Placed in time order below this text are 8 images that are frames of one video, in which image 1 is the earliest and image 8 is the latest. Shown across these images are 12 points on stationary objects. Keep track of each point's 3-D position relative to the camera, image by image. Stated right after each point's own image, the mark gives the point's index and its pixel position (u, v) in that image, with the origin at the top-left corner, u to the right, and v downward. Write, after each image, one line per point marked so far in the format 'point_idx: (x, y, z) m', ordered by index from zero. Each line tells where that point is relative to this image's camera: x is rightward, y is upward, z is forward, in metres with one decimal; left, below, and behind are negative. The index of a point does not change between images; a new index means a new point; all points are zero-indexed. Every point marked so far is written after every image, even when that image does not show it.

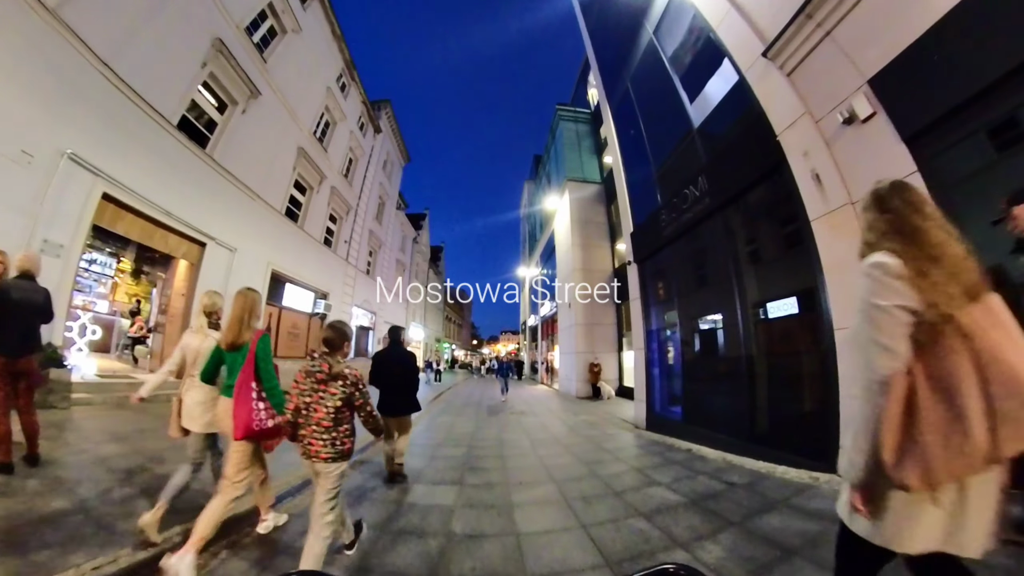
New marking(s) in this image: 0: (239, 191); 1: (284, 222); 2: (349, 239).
0: (-7.4, +2.7, +9.5) m
1: (-7.2, +2.2, +11.0) m
2: (-7.0, +2.1, +14.5) m
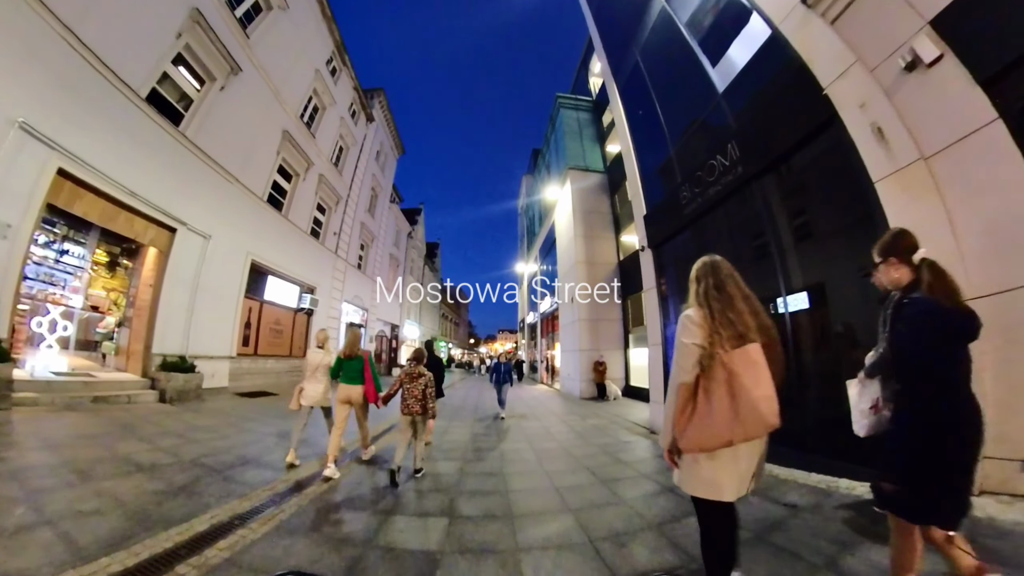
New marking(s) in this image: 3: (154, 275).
0: (-7.4, +3.0, +8.7) m
1: (-7.2, +2.4, +10.2) m
2: (-7.0, +2.3, +13.7) m
3: (-7.7, +0.3, +7.4) m
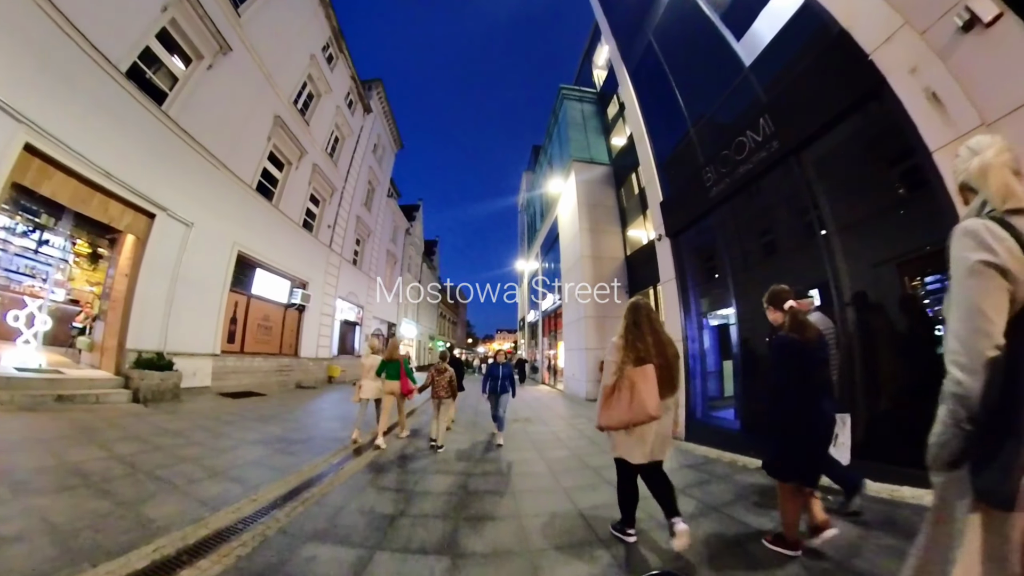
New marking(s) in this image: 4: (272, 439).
0: (-7.3, +3.2, +8.2) m
1: (-7.1, +2.6, +9.6) m
2: (-6.9, +2.5, +13.1) m
3: (-7.6, +0.5, +6.9) m
4: (-3.5, -2.2, +5.0) m
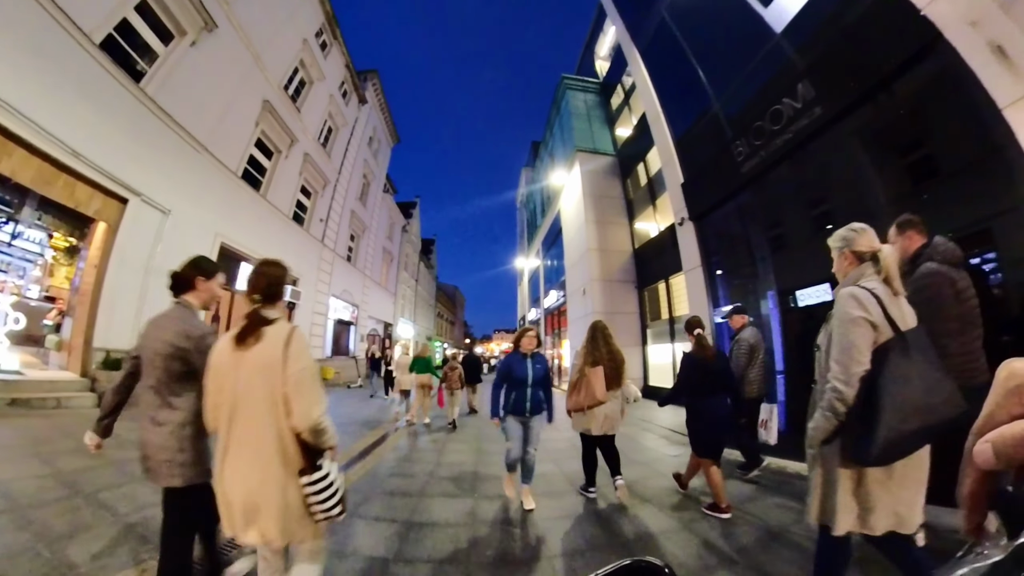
0: (-7.2, +3.3, +7.6) m
1: (-7.0, +2.7, +9.0) m
2: (-6.9, +2.6, +12.5) m
3: (-7.5, +0.6, +6.2) m
4: (-3.3, -2.1, +4.4) m
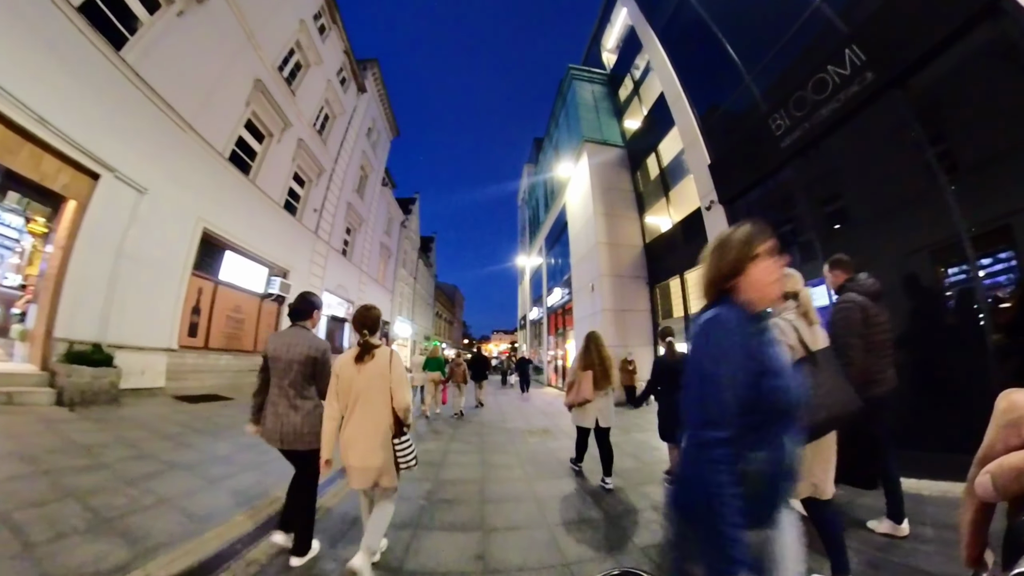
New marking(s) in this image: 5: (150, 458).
0: (-7.1, +3.5, +7.0) m
1: (-6.9, +2.9, +8.5) m
2: (-6.8, +2.8, +12.0) m
3: (-7.4, +0.8, +5.7) m
4: (-3.2, -1.9, +3.9) m
5: (-3.9, -1.8, +3.7) m
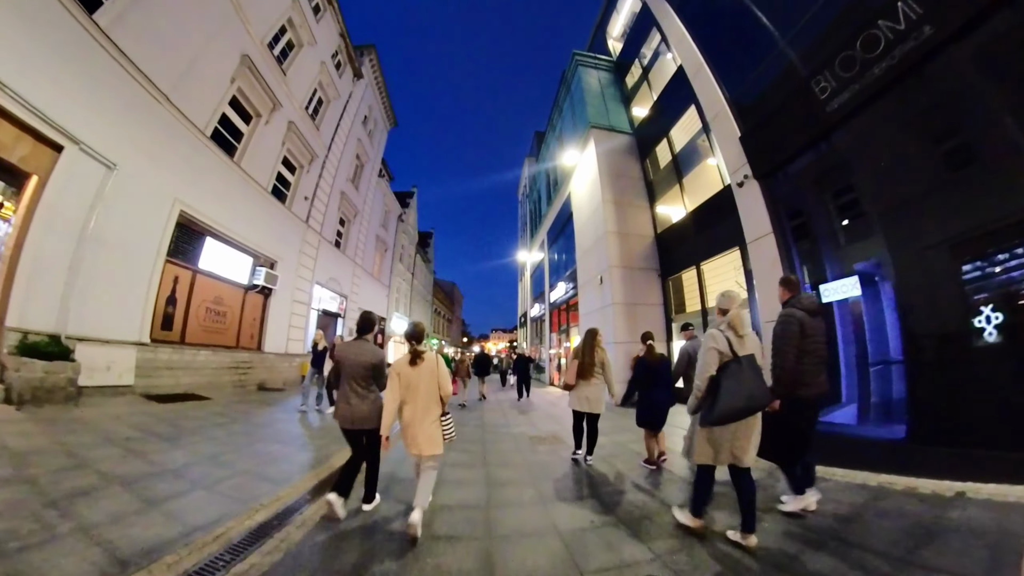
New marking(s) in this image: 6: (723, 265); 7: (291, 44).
0: (-7.0, +3.7, +6.4) m
1: (-6.8, +3.1, +7.8) m
2: (-6.7, +3.0, +11.3) m
3: (-7.3, +1.0, +5.0) m
4: (-3.1, -1.7, +3.3) m
5: (-3.8, -1.6, +3.1) m
6: (+4.8, +0.5, +7.7) m
7: (-6.9, +7.5, +10.6) m
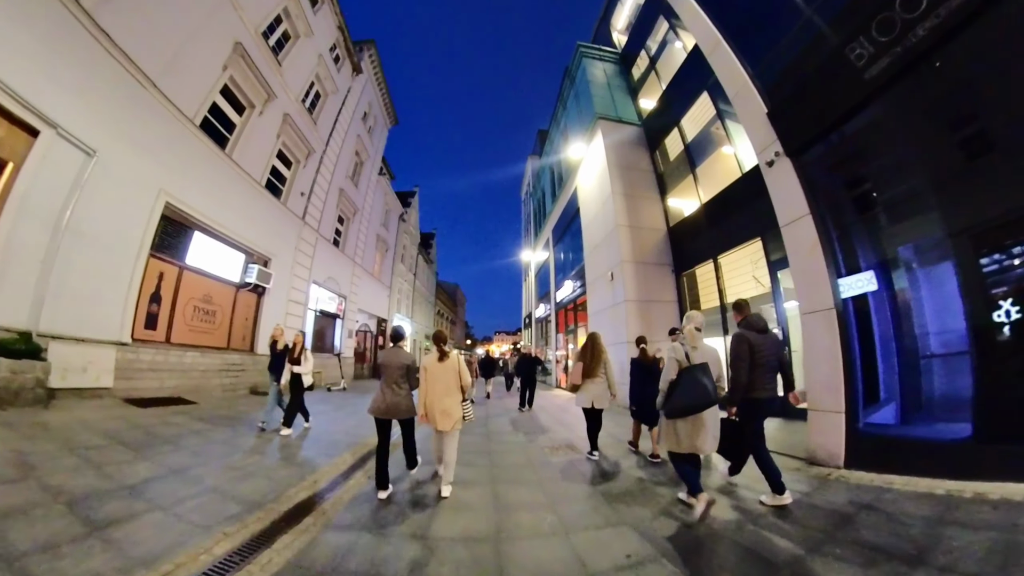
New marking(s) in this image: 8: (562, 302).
0: (-6.9, +3.8, +6.0) m
1: (-6.7, +3.2, +7.5) m
2: (-6.6, +3.0, +11.0) m
3: (-7.2, +1.1, +4.7) m
4: (-3.0, -1.6, +2.8) m
5: (-3.7, -1.5, +2.7) m
6: (+4.9, +0.6, +7.3) m
7: (-6.8, +7.5, +10.2) m
8: (+2.0, -0.6, +14.1) m
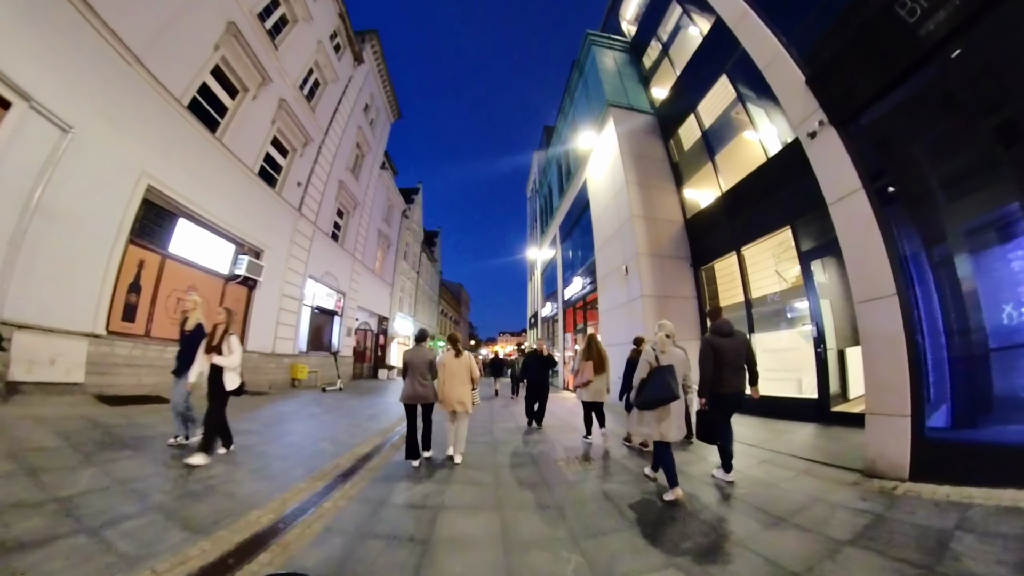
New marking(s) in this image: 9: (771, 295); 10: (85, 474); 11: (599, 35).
0: (-6.7, +3.9, +5.6) m
1: (-6.5, +3.4, +7.1) m
2: (-6.4, +3.2, +10.5) m
3: (-7.1, +1.3, +4.2) m
4: (-3.0, -1.4, +2.3) m
5: (-3.6, -1.3, +2.2) m
6: (+5.0, +0.7, +6.7) m
7: (-6.6, +7.7, +9.8) m
8: (+2.2, -0.5, +13.6) m
9: (+5.0, -0.2, +6.7) m
10: (-3.5, -1.5, +2.8) m
11: (+3.2, +9.0, +12.2) m
